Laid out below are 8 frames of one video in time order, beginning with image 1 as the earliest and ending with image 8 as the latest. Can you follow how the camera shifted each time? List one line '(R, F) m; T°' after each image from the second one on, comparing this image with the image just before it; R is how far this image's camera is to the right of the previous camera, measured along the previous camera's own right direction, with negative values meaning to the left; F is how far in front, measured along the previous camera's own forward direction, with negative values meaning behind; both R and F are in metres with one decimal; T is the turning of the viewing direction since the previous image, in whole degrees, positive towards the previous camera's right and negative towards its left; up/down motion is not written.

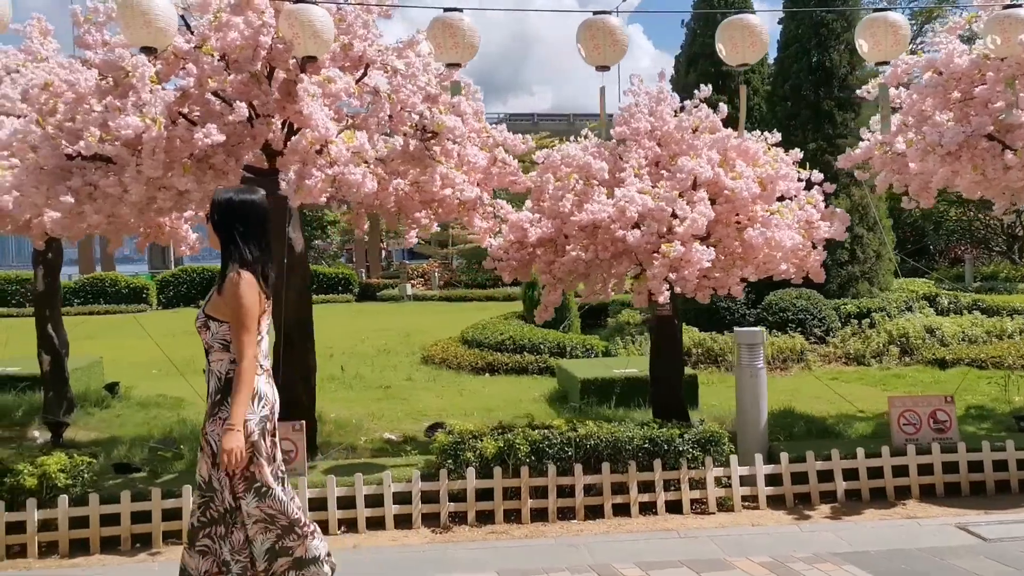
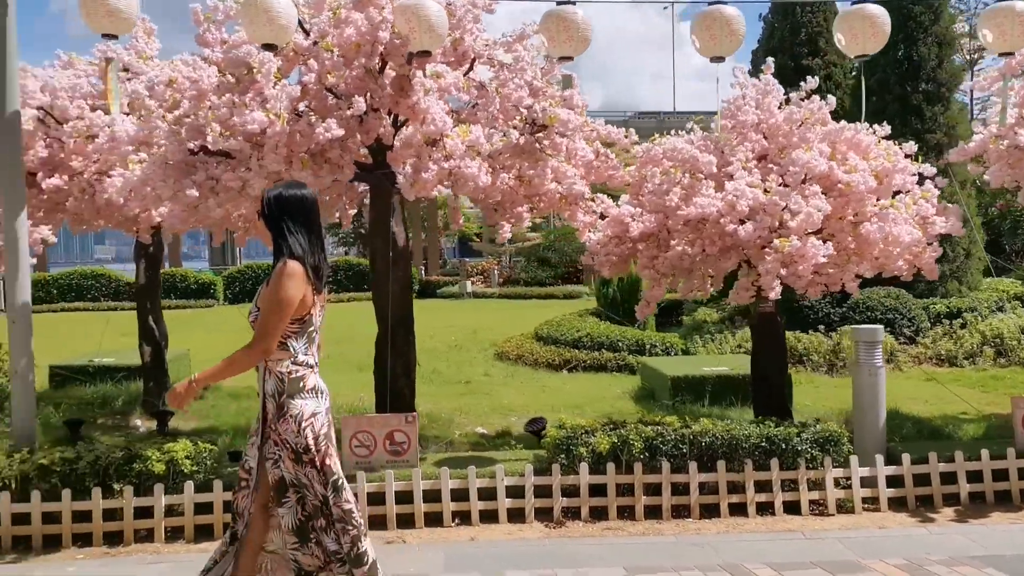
(-0.3, 0.0) m; -3°
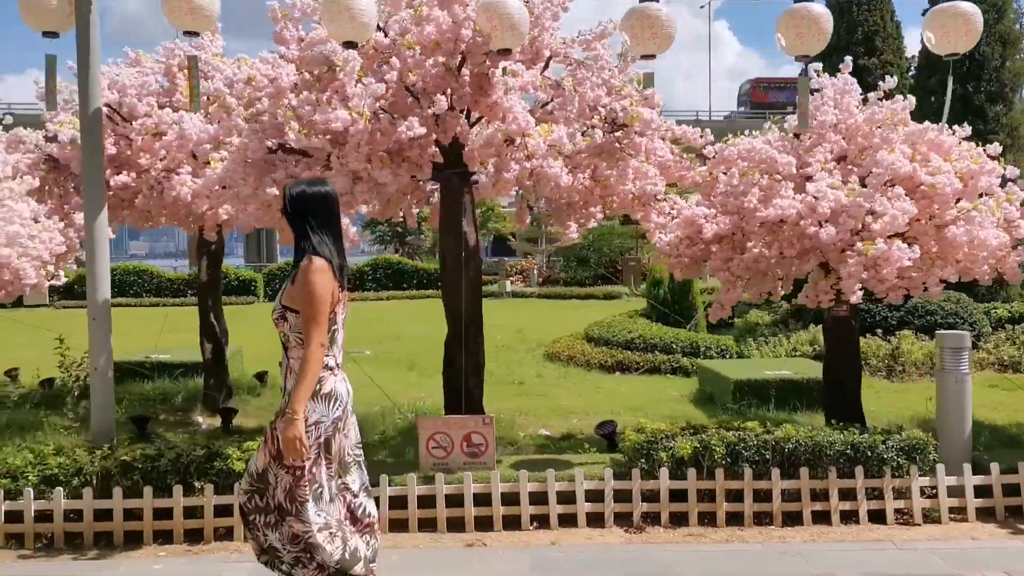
(-0.3, +0.1) m; -2°
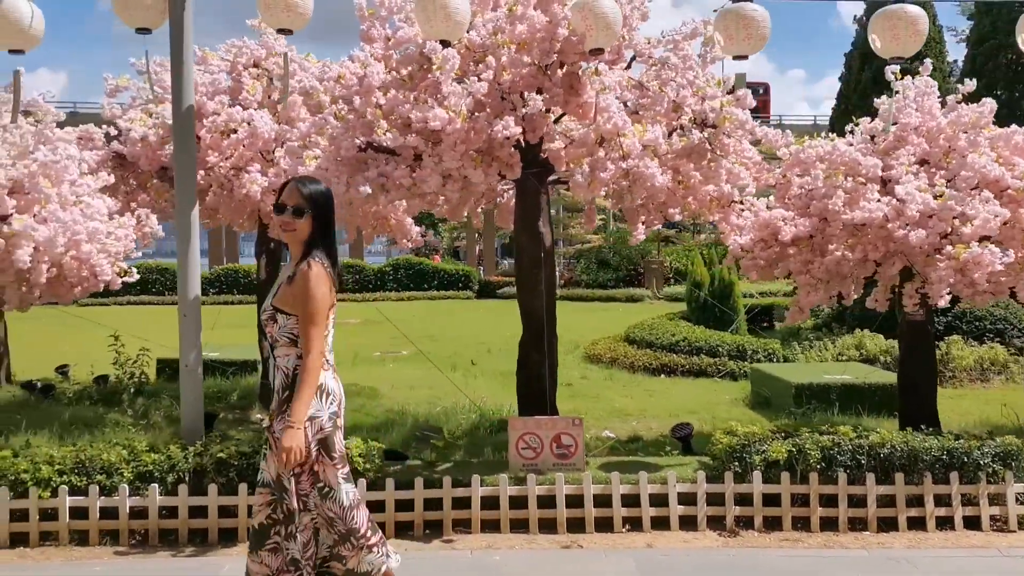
(-0.5, 0.0) m; -1°
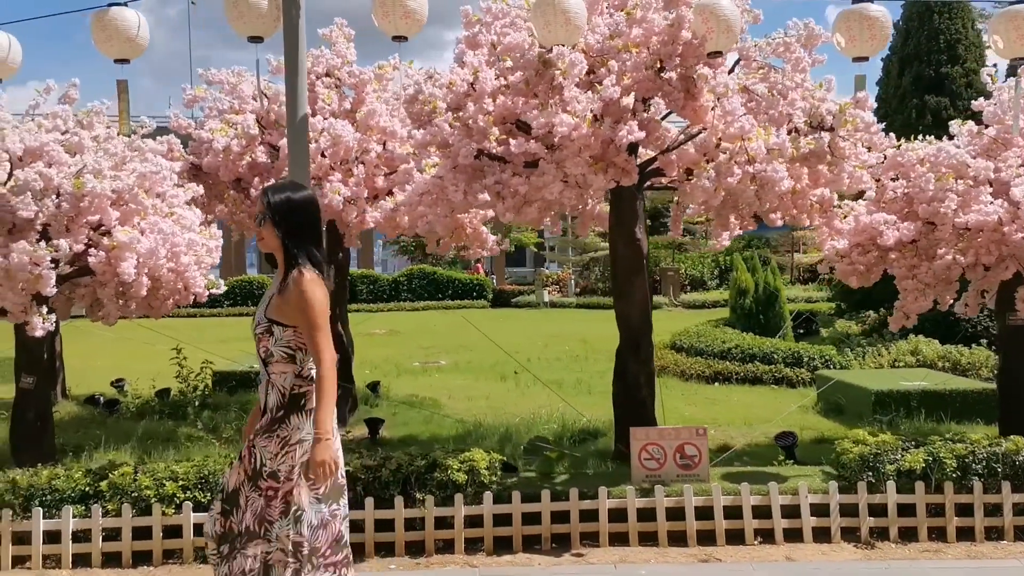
(-0.7, +0.1) m; 0°
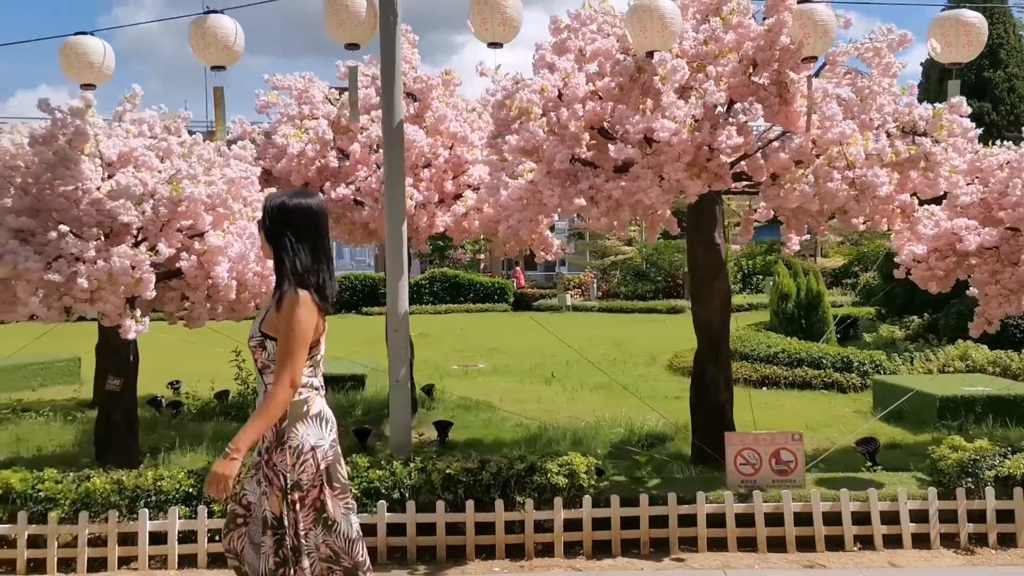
(-0.5, 0.0) m; -1°
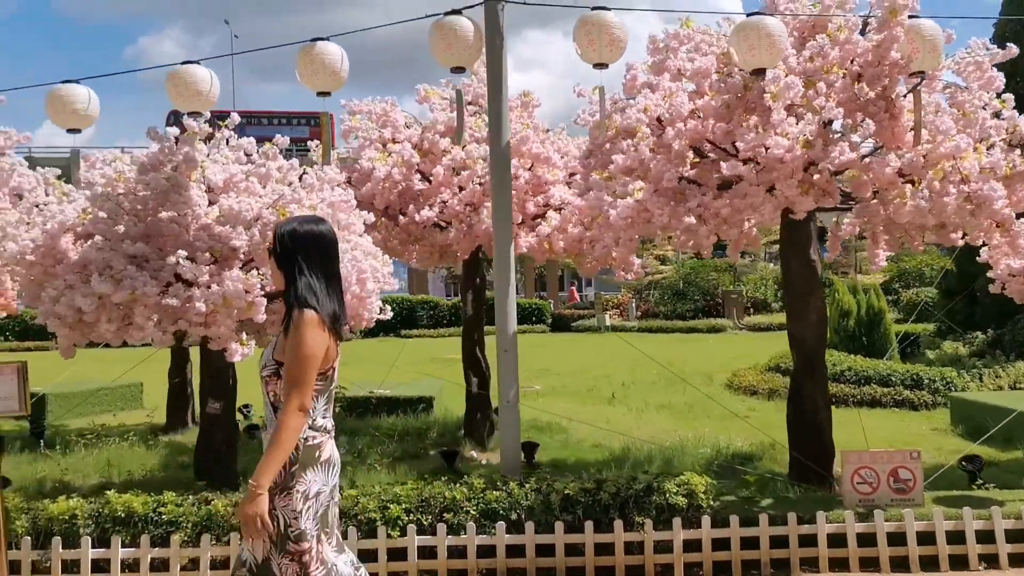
(-0.5, 0.0) m; -2°
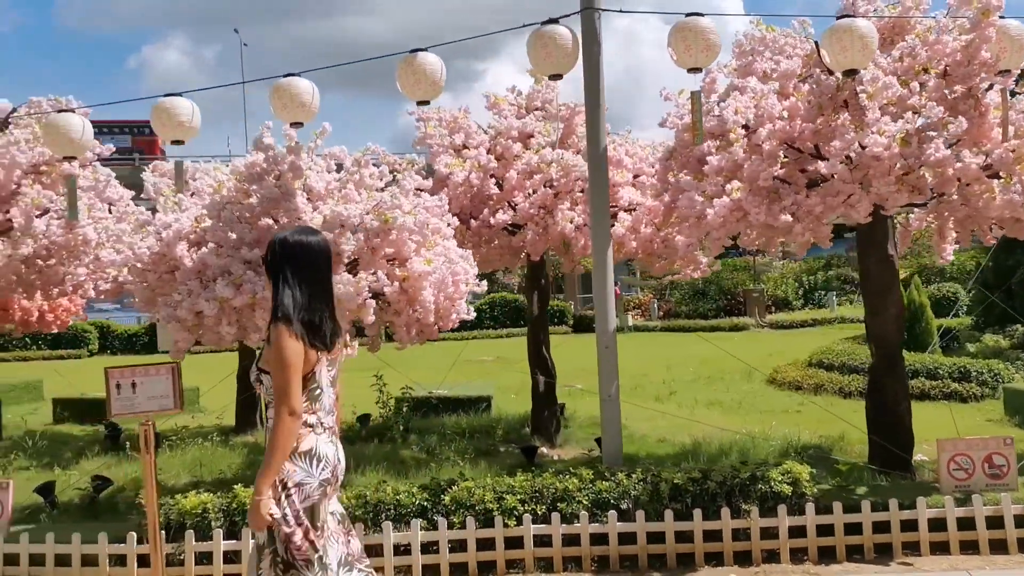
(-0.6, -0.2) m; -1°
